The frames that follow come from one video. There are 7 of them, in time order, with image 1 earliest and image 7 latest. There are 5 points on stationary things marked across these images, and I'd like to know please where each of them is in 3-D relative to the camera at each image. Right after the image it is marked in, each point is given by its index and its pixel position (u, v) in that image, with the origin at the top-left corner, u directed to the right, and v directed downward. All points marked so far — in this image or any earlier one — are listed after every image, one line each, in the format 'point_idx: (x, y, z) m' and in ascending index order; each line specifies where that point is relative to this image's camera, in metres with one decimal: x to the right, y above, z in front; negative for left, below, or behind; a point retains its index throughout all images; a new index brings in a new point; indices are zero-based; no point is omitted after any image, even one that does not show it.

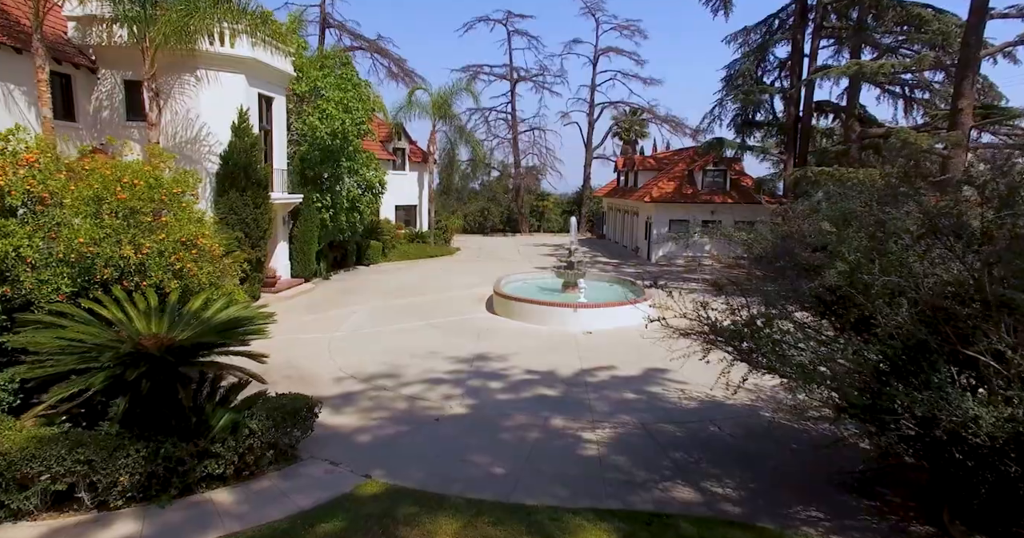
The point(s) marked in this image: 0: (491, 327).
0: (-0.6, -1.5, +15.1) m
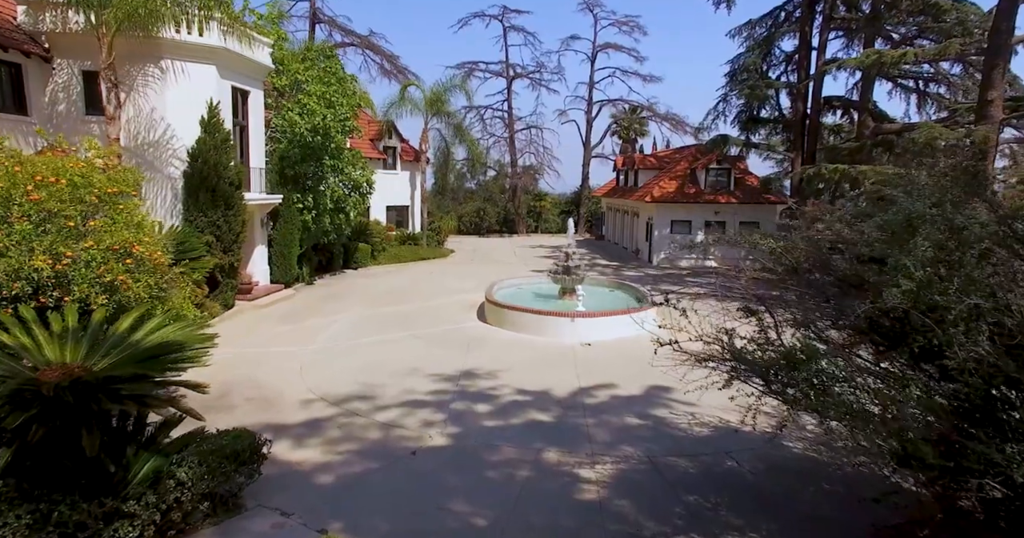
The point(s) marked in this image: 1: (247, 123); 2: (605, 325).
0: (-0.7, -1.6, +14.0) m
1: (-7.4, +4.1, +16.6) m
2: (+2.2, -1.3, +14.1) m
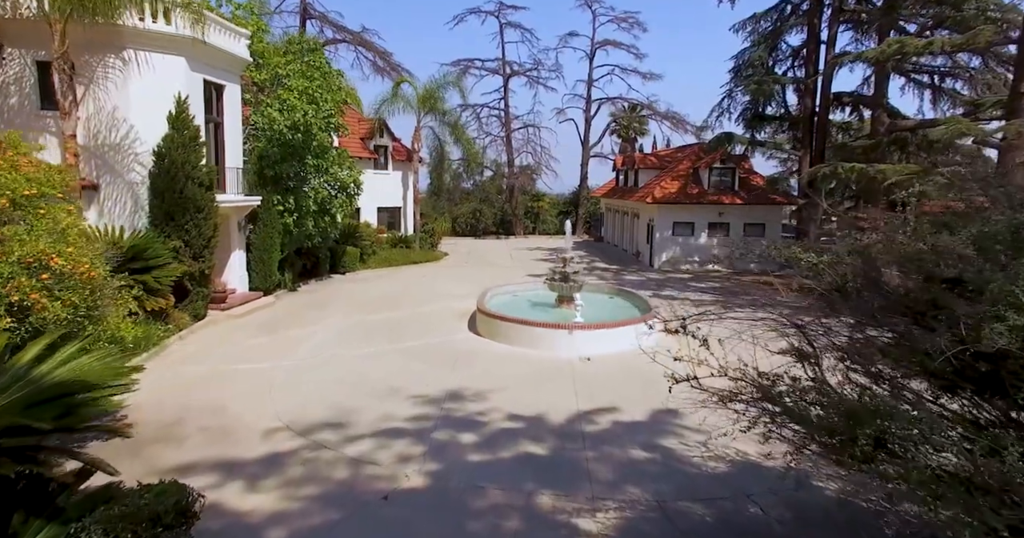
0: (-0.9, -1.8, +12.9) m
1: (-7.6, +3.9, +15.5) m
2: (+2.1, -1.5, +13.0) m
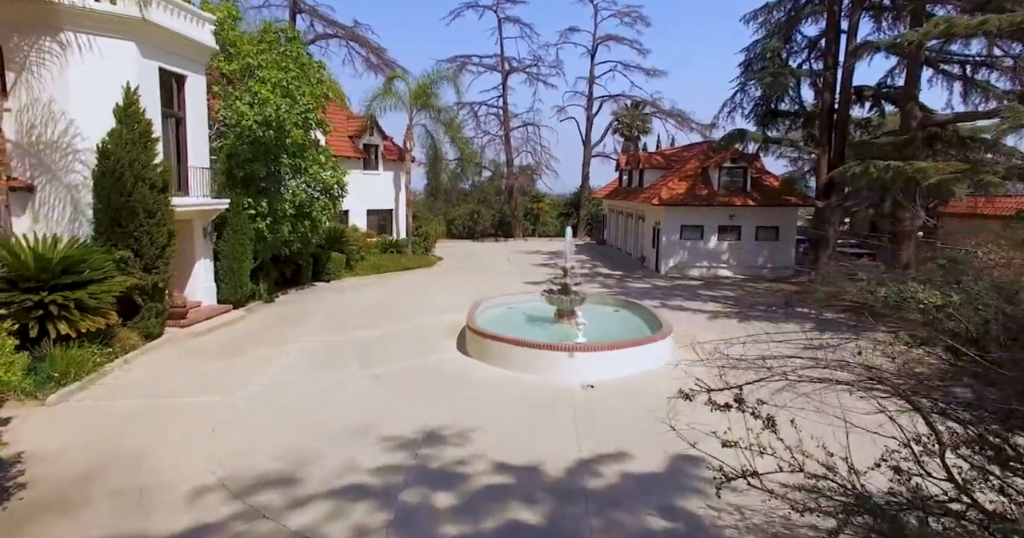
0: (-1.0, -2.1, +11.3) m
1: (-7.8, +3.6, +14.0) m
2: (+1.9, -1.7, +11.4) m
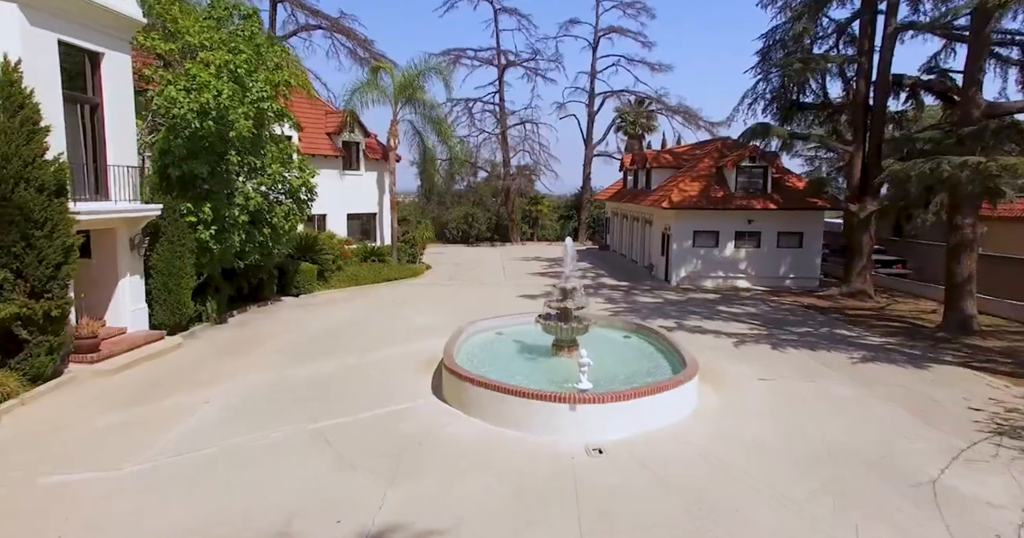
0: (-1.3, -2.5, +8.8) m
1: (-8.0, +3.2, +11.4) m
2: (+1.7, -2.1, +8.9) m
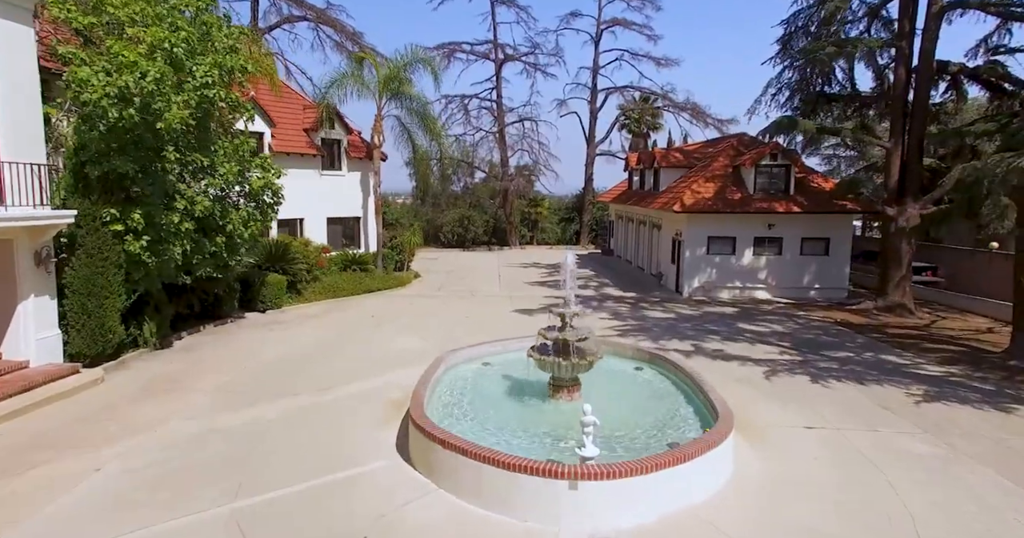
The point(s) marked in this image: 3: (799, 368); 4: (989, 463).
0: (-1.5, -2.8, +6.6) m
1: (-8.2, +2.9, +9.2) m
2: (+1.5, -2.5, +6.6) m
3: (+6.1, -2.1, +12.5) m
4: (+6.6, -2.7, +8.2) m
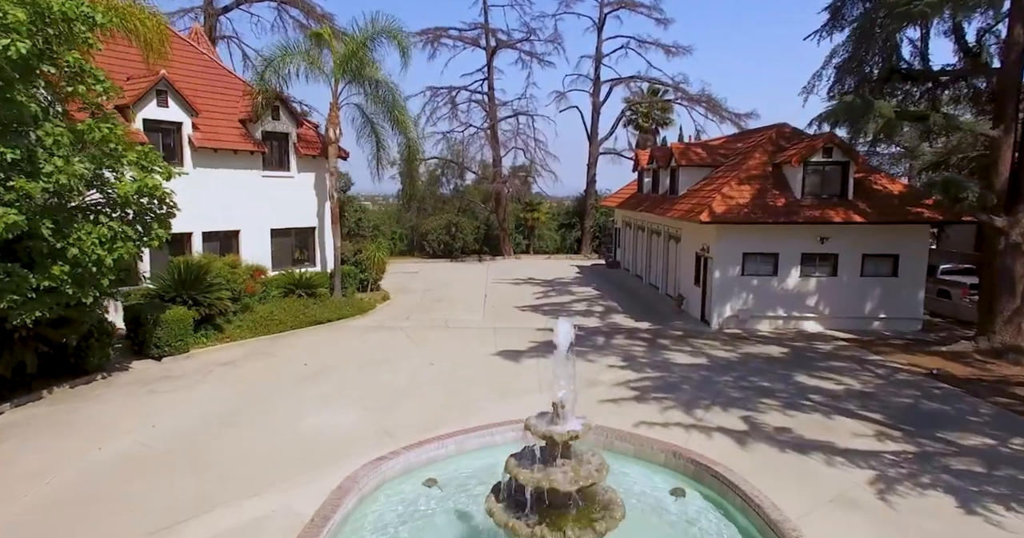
0: (-2.0, -3.5, +2.1) m
1: (-8.7, +2.2, +4.8) m
2: (+1.0, -3.1, +2.2) m
3: (+5.6, -2.8, +8.0) m
4: (+6.1, -3.3, +3.7) m
